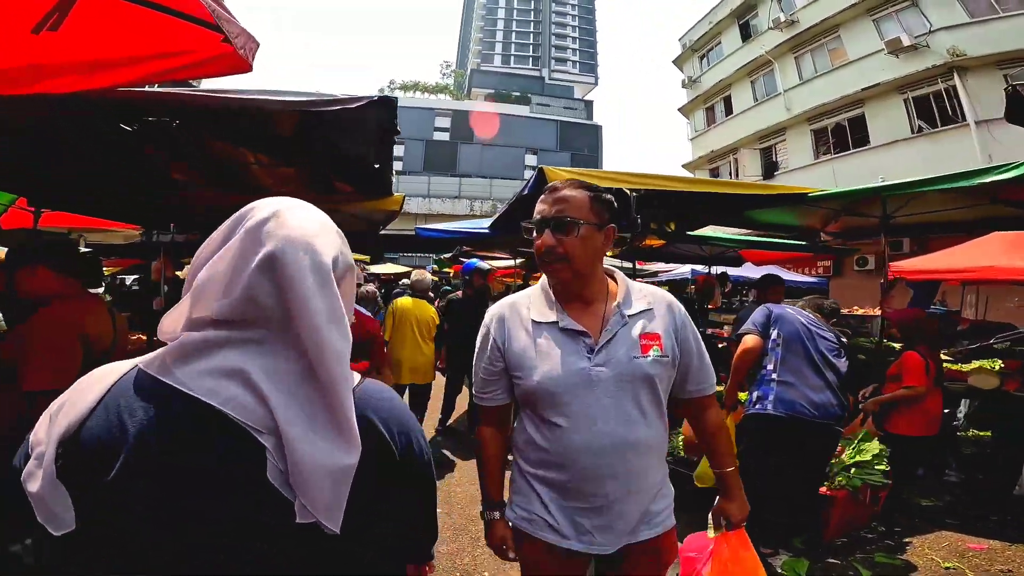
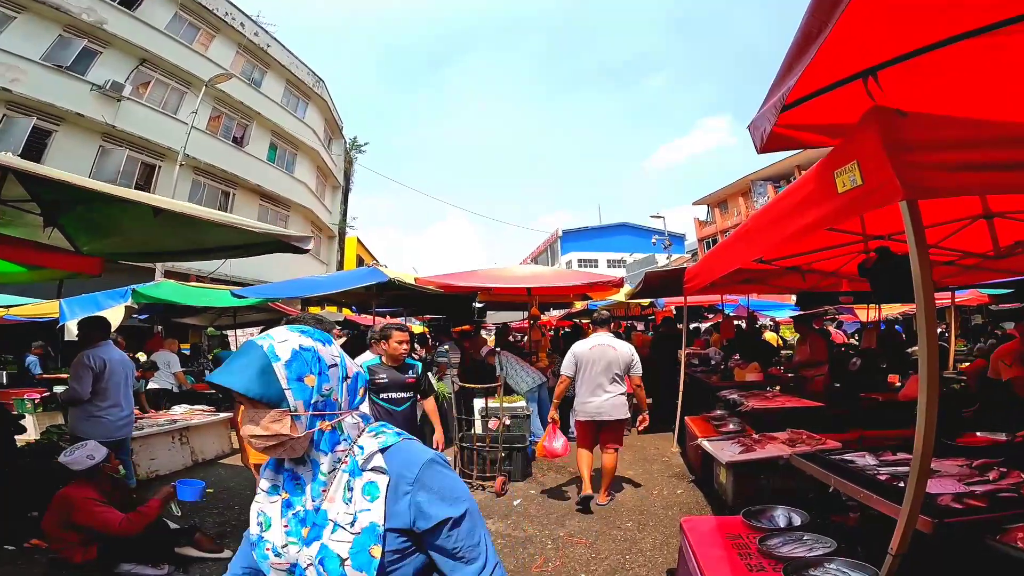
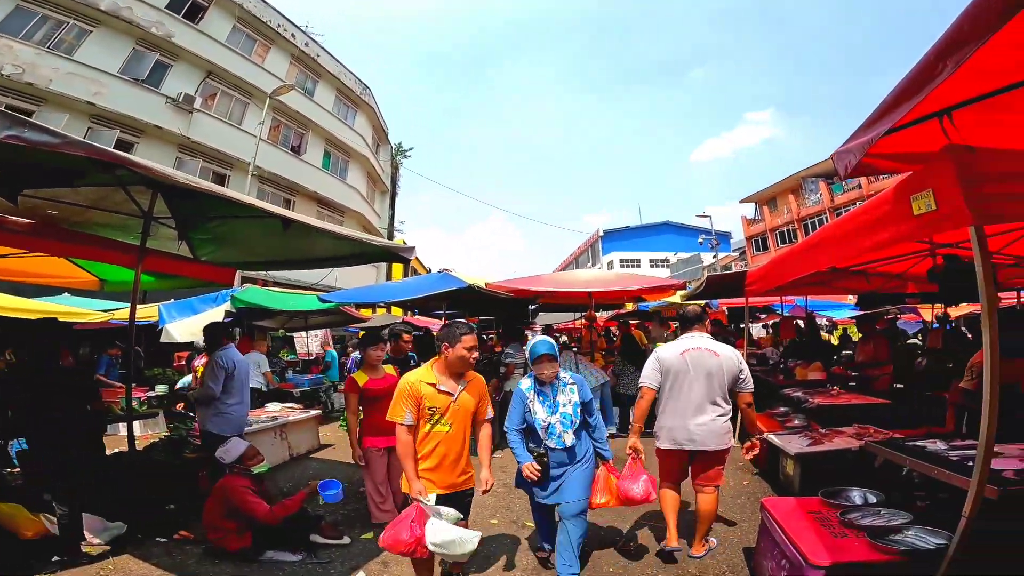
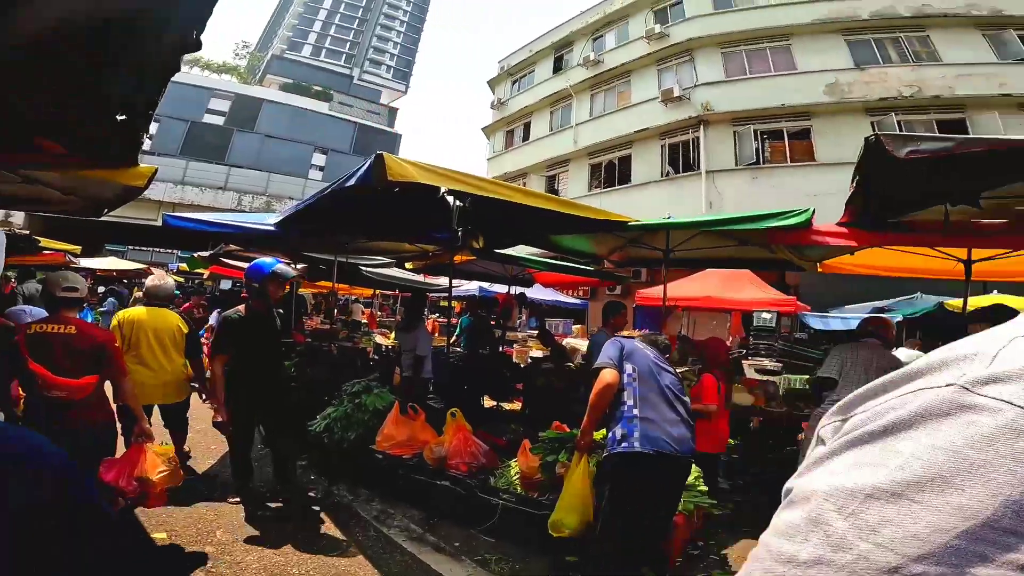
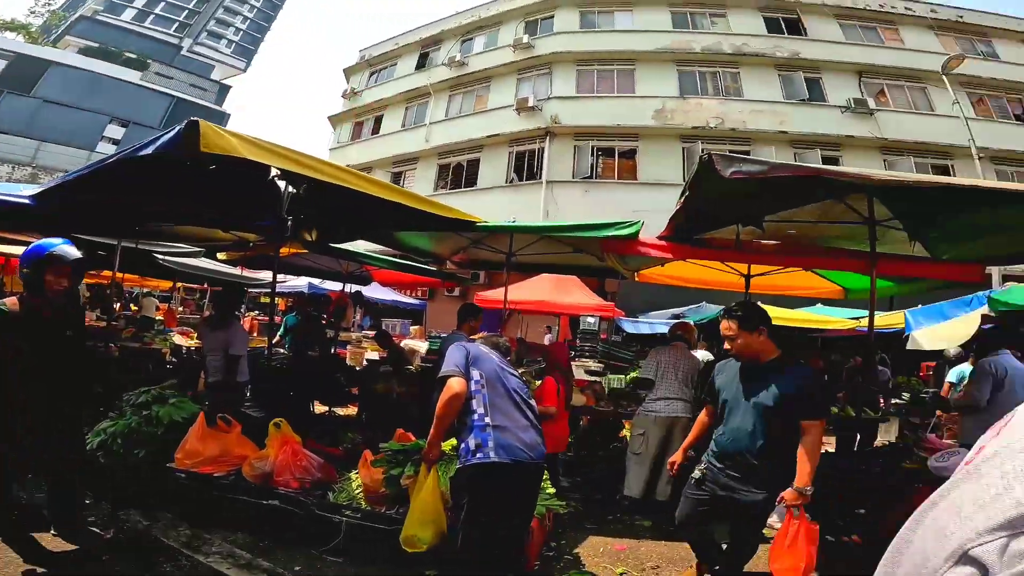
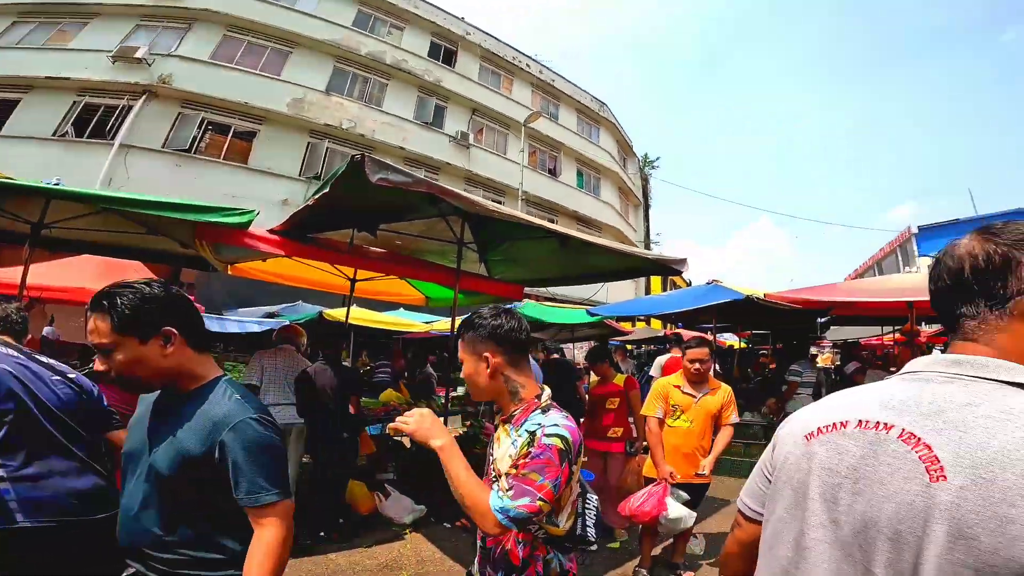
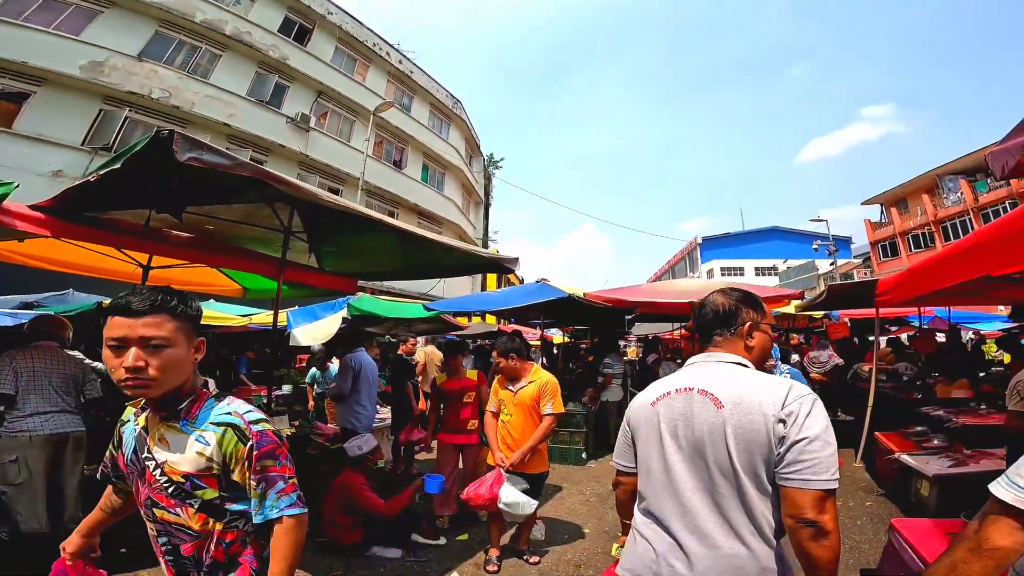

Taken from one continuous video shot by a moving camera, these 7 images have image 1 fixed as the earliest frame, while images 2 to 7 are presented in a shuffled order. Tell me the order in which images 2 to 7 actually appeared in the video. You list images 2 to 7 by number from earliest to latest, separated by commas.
4, 5, 6, 7, 3, 2
